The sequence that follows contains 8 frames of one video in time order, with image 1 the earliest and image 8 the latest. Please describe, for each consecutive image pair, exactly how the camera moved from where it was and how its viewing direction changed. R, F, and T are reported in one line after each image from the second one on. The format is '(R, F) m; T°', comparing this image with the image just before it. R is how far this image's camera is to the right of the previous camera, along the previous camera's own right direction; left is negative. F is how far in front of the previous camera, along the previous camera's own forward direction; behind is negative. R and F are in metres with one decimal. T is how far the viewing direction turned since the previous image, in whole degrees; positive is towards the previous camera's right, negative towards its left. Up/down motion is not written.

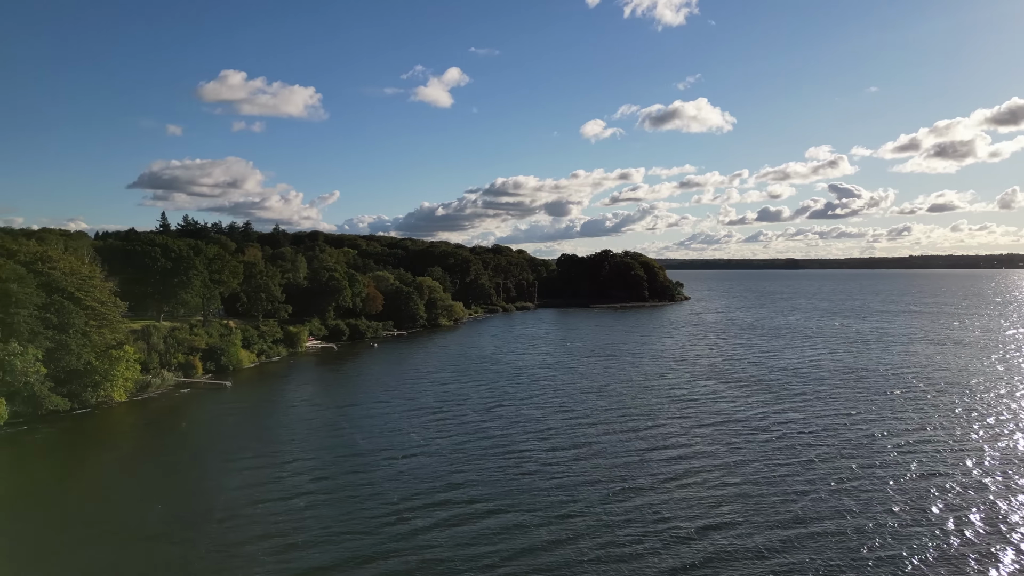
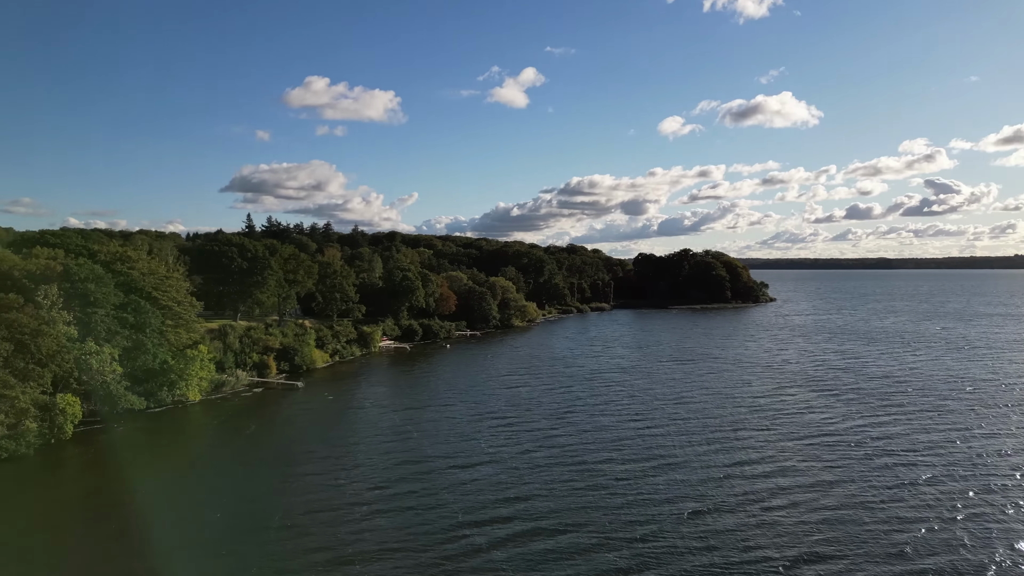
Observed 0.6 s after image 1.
(+0.2, +1.8) m; -6°
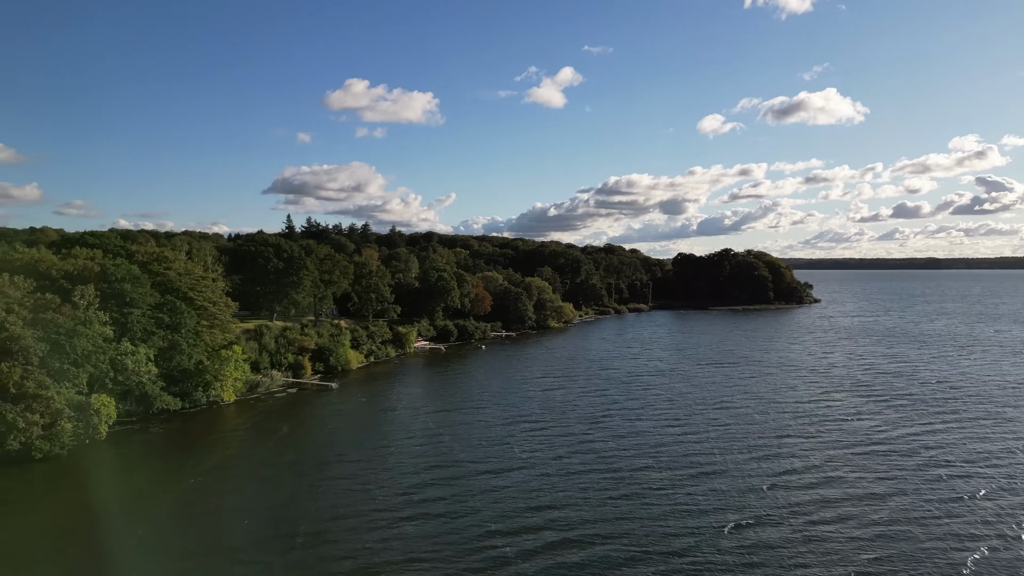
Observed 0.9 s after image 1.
(+0.2, +0.8) m; -3°
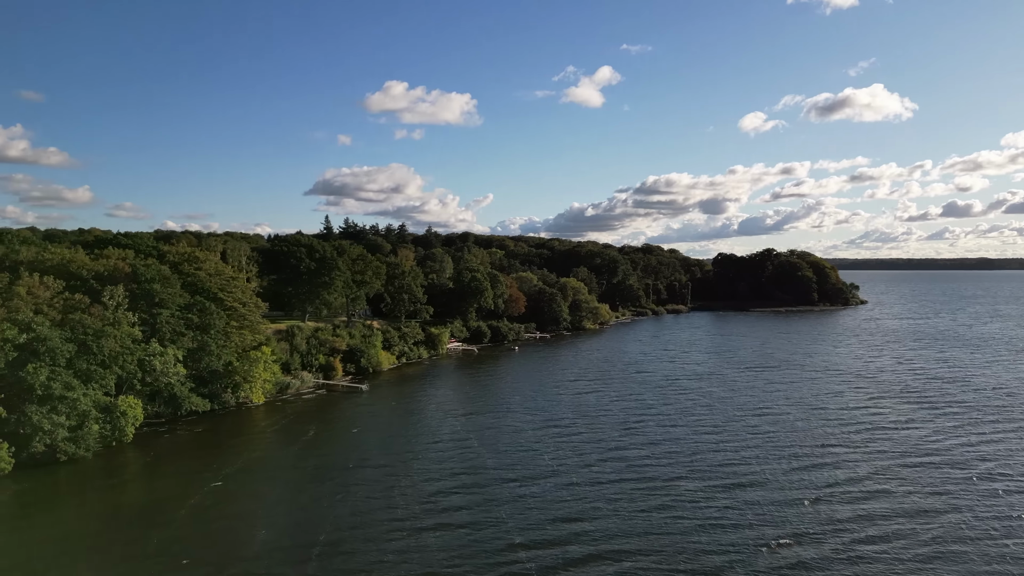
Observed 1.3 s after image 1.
(+0.4, +1.0) m; -3°
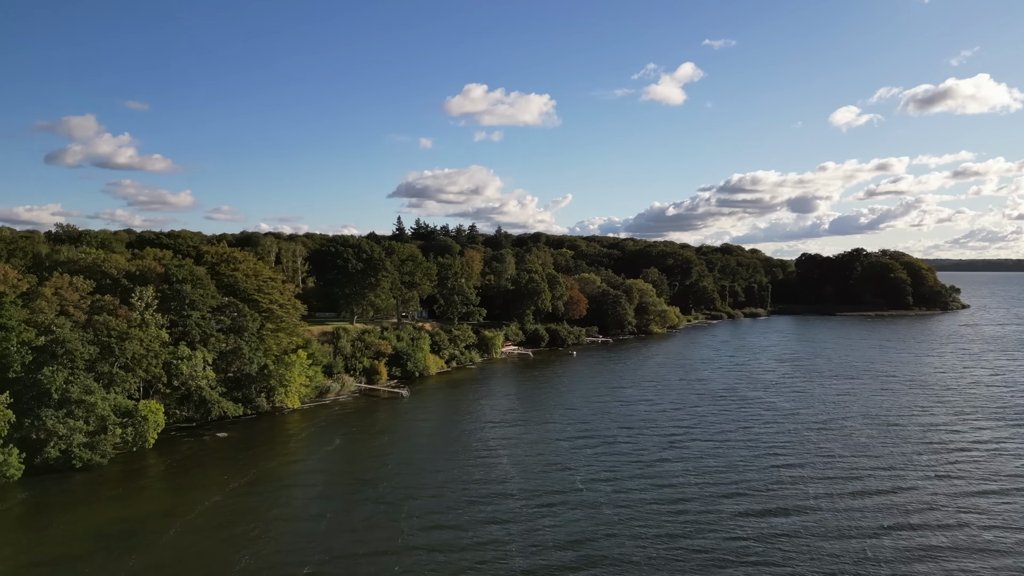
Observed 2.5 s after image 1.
(+2.1, +2.6) m; -6°
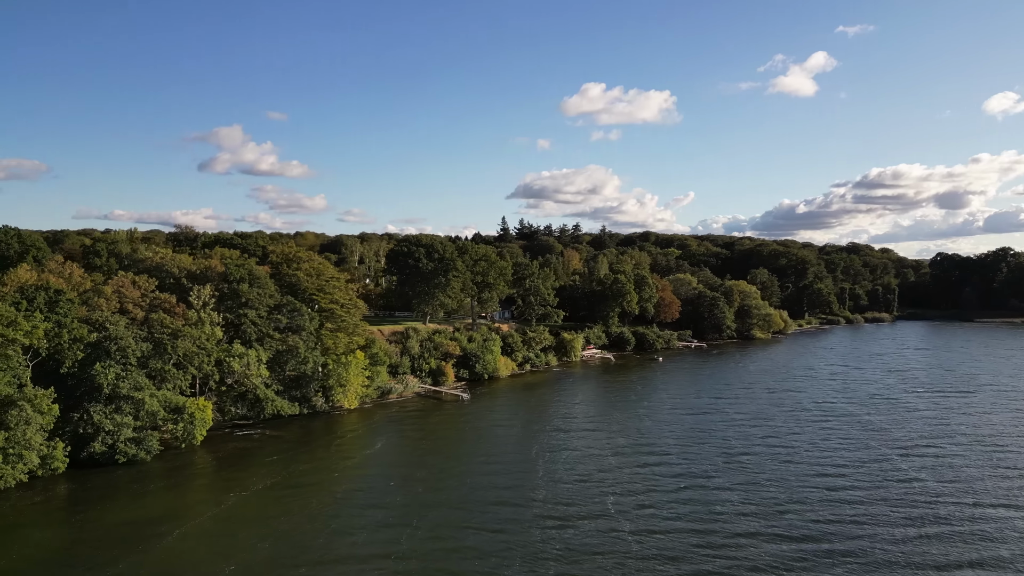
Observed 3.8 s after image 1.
(+3.4, +1.9) m; -9°
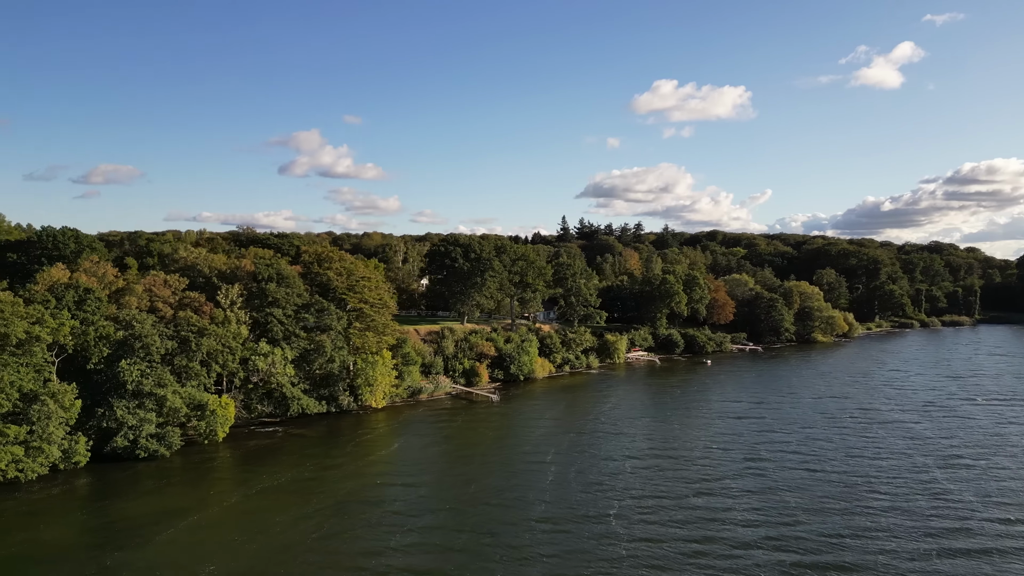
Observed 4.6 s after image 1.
(+2.4, +0.8) m; -6°
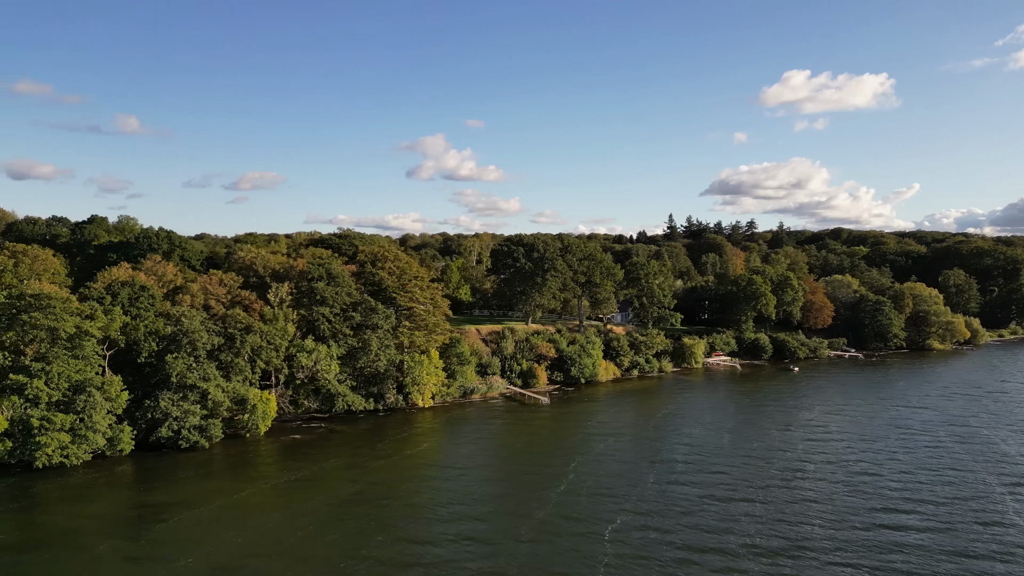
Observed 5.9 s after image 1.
(+4.2, +1.0) m; -10°
